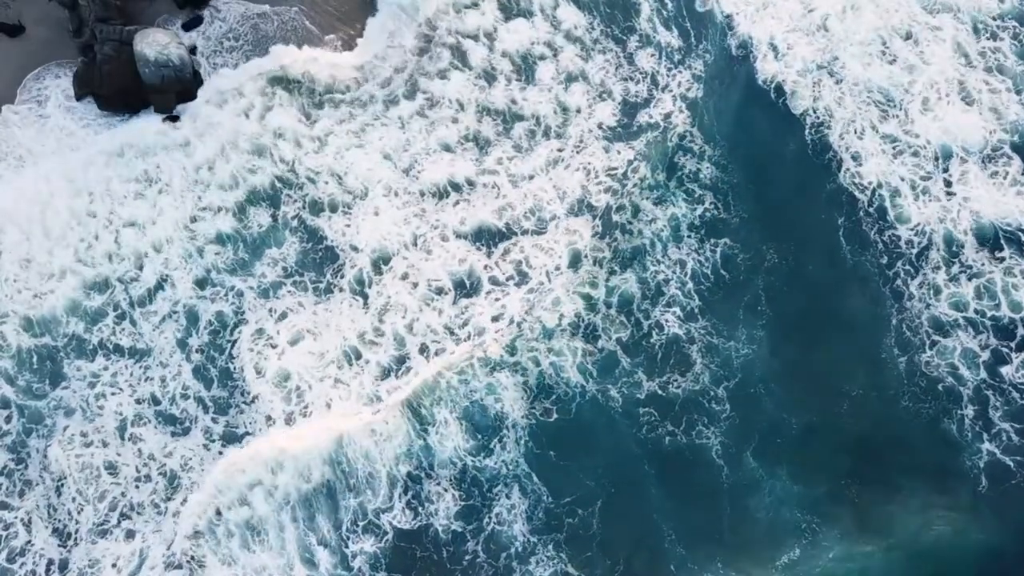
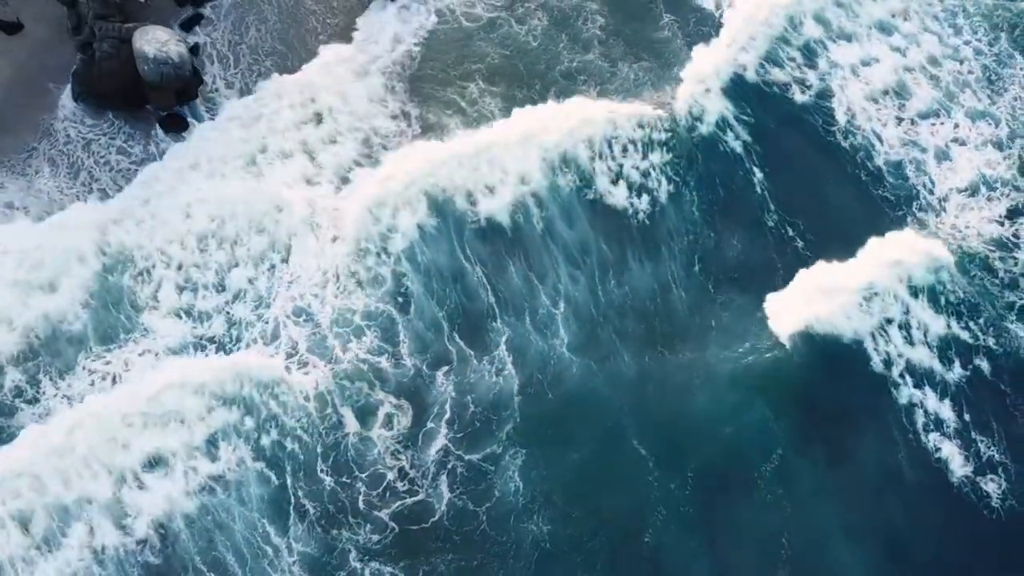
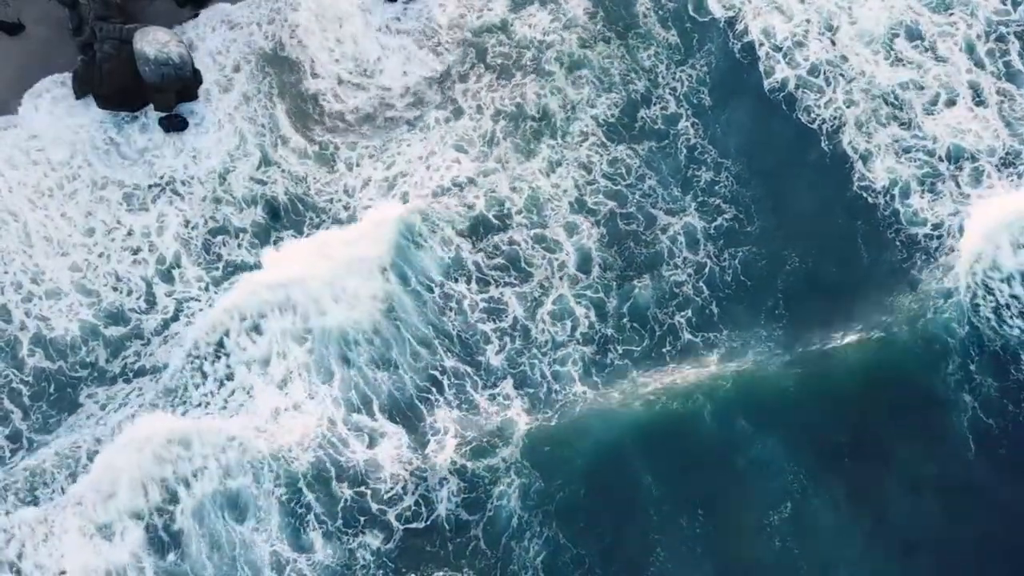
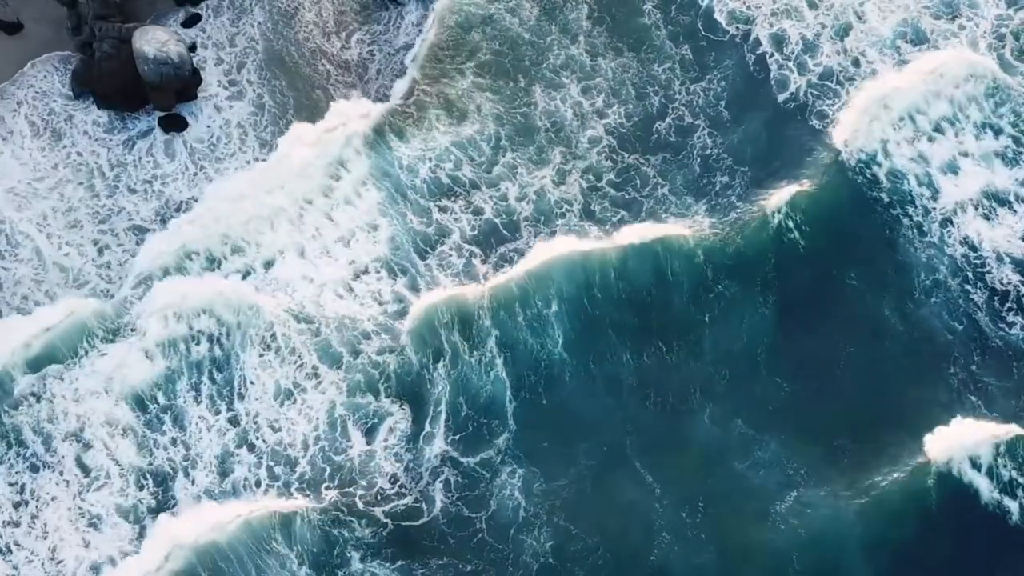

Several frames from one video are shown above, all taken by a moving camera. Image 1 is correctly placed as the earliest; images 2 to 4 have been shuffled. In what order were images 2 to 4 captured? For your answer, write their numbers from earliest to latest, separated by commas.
3, 4, 2
